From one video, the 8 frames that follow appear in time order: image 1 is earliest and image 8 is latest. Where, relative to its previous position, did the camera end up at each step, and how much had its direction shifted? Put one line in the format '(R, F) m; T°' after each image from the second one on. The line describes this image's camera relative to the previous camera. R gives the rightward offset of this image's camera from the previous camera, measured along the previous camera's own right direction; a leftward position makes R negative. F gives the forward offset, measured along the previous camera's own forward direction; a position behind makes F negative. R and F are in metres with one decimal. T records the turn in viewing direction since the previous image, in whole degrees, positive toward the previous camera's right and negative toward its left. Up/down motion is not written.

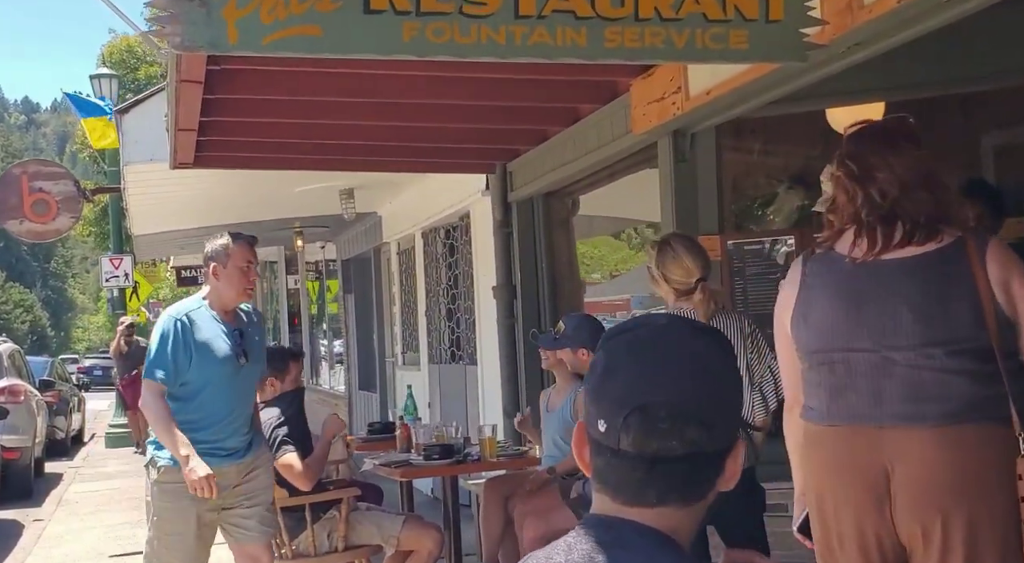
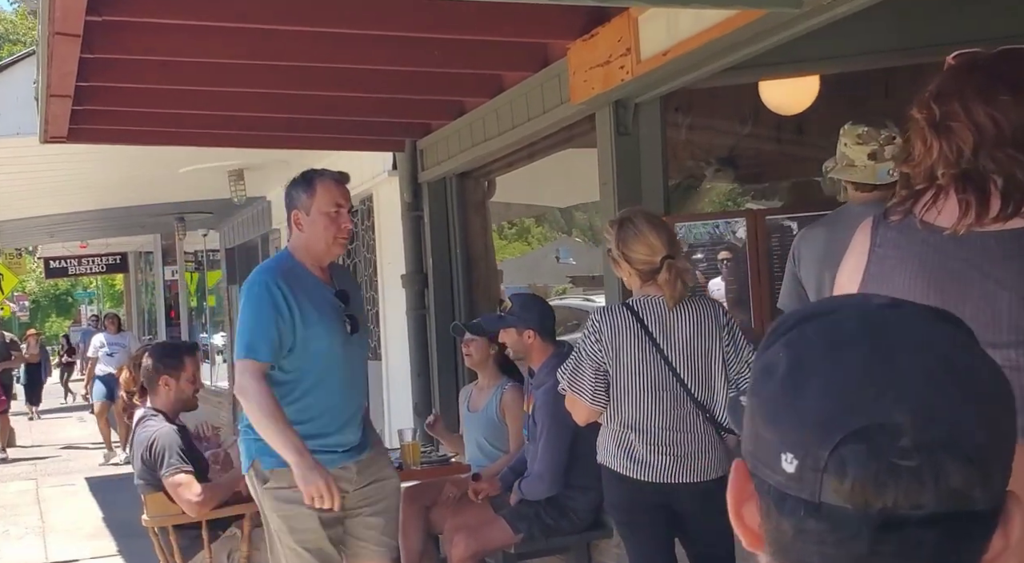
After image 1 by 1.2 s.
(-0.2, +0.5) m; +6°
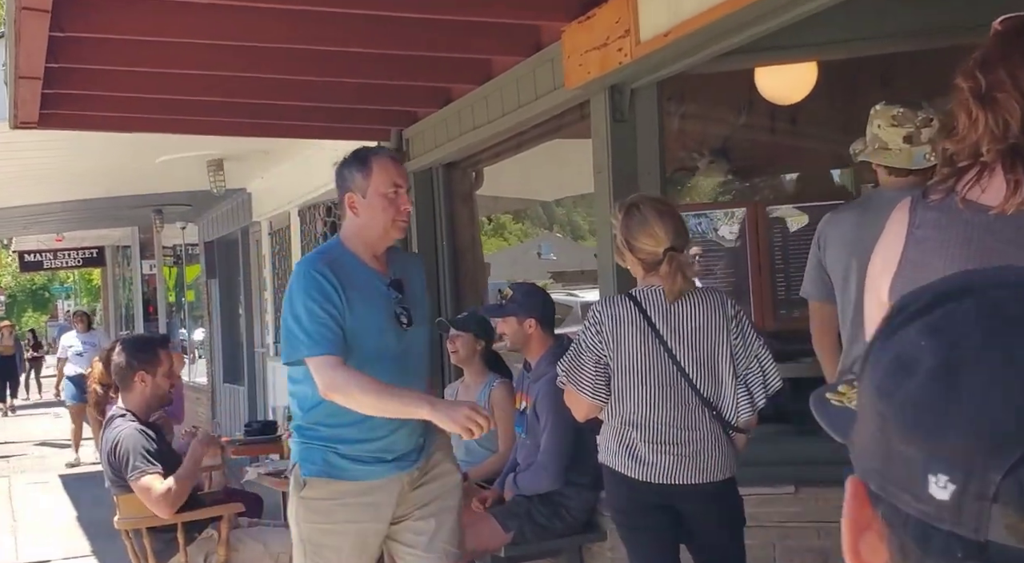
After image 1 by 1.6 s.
(0.0, +0.2) m; +1°
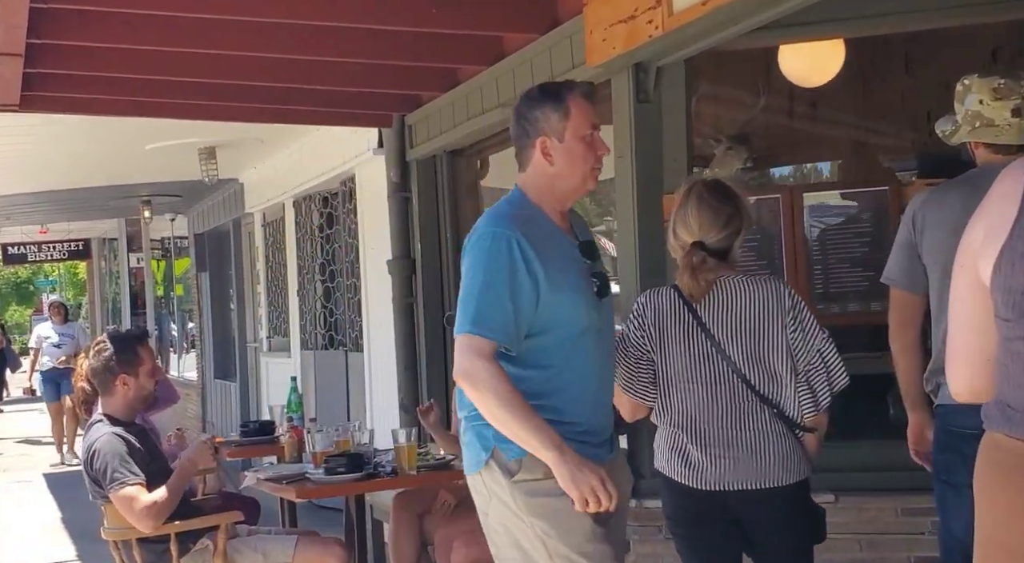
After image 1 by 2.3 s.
(-0.1, +0.3) m; +1°
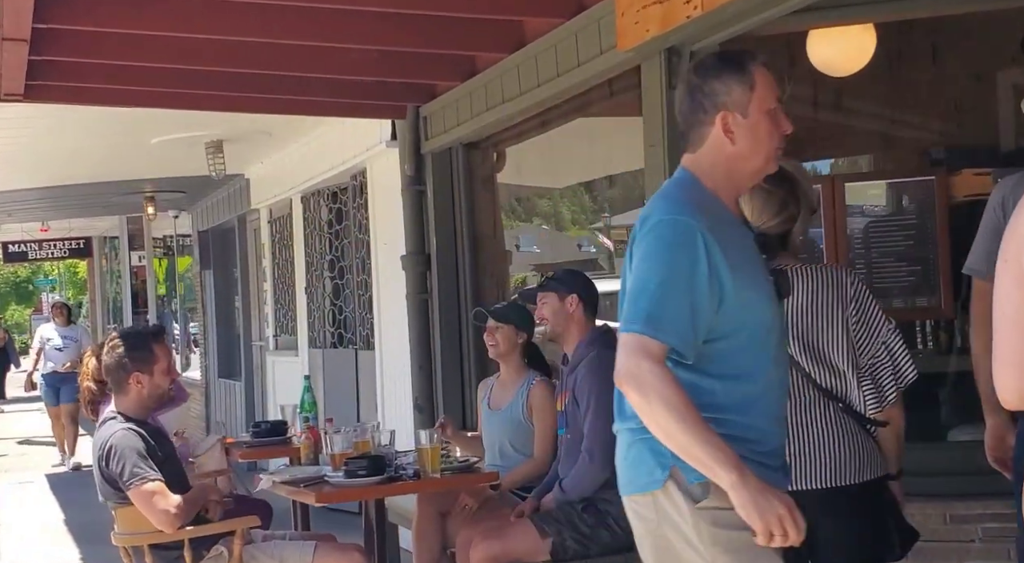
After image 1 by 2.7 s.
(-0.1, +0.2) m; 0°
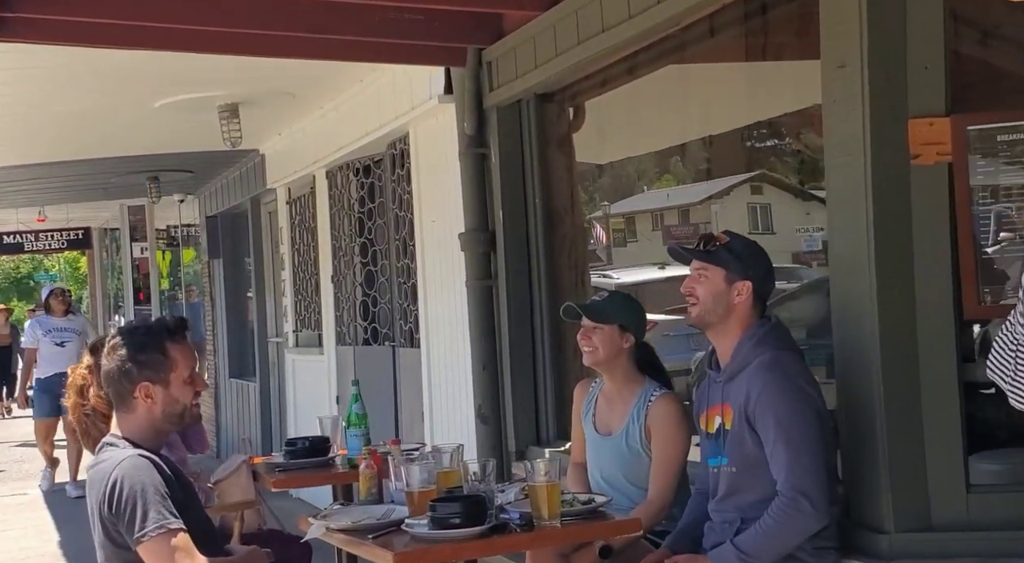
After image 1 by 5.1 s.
(-0.3, +1.0) m; 0°
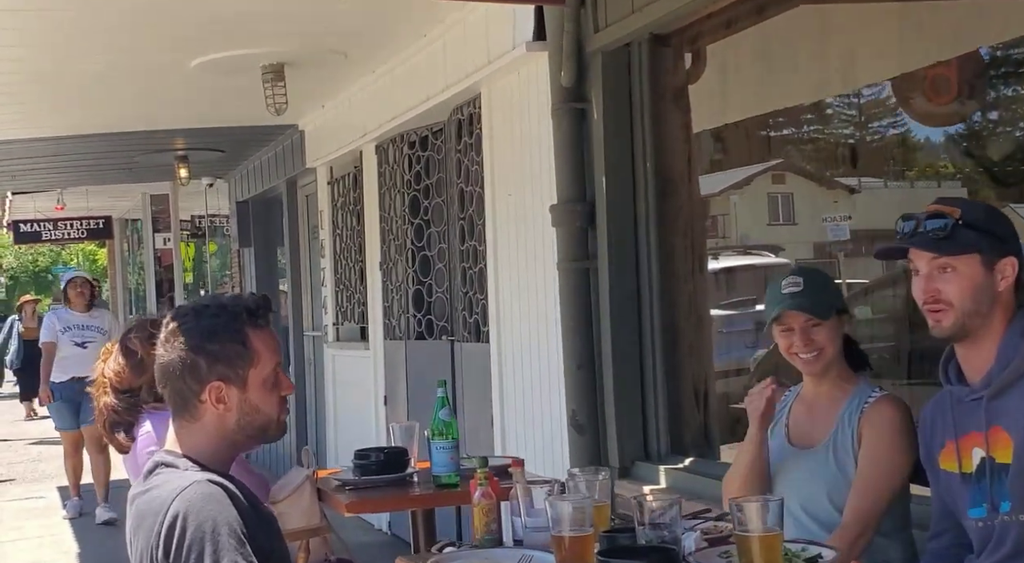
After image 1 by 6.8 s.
(-0.3, +0.8) m; -1°
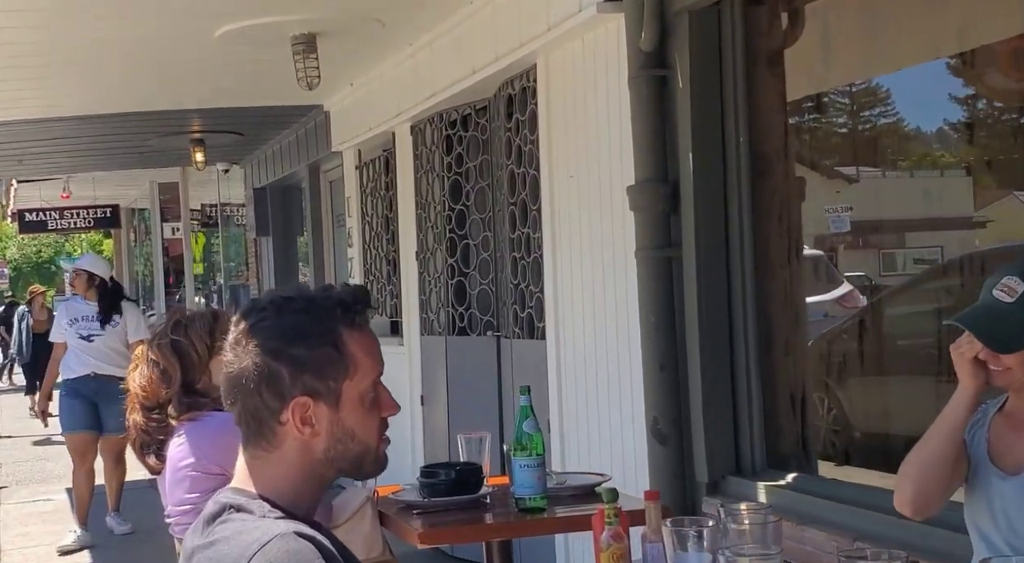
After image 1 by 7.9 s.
(-0.2, +0.5) m; 0°
